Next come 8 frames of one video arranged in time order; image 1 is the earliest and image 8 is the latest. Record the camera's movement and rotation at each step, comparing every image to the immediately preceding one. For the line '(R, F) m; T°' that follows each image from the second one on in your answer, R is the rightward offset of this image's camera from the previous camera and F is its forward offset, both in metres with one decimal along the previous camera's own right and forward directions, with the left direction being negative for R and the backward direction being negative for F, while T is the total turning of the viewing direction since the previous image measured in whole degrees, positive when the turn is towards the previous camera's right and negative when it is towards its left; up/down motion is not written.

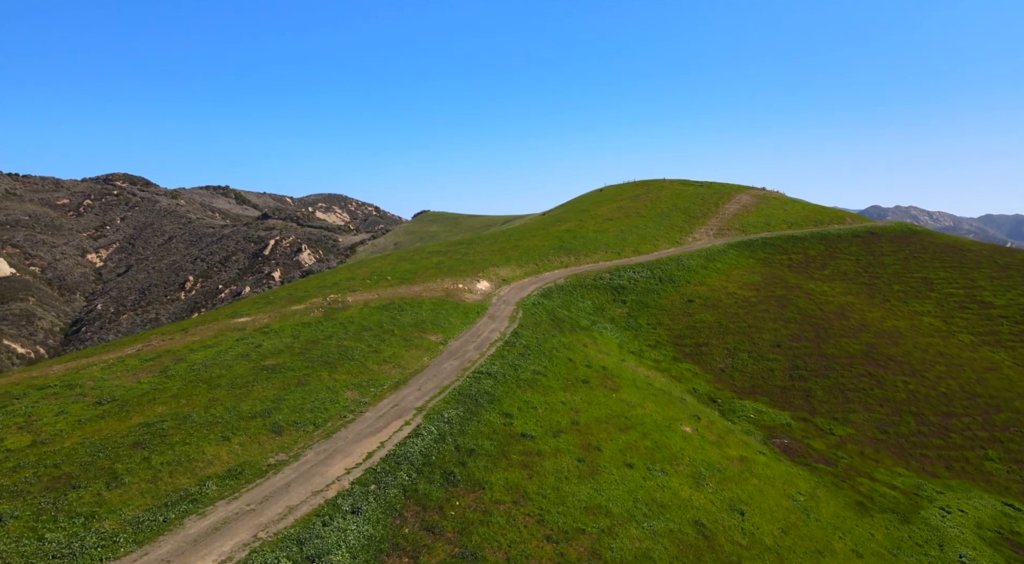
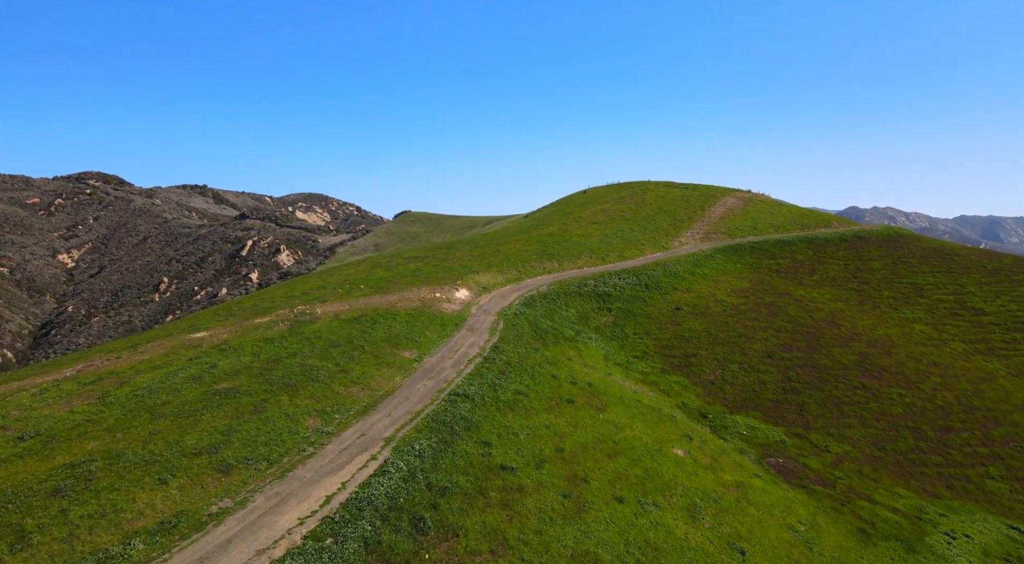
(+0.2, +3.2) m; +1°
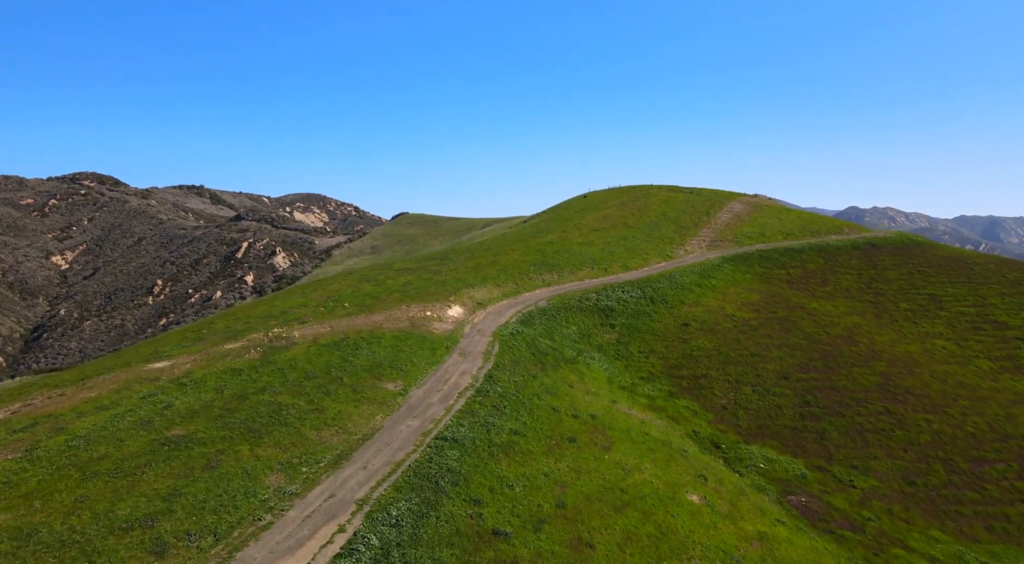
(+0.2, +4.5) m; 0°
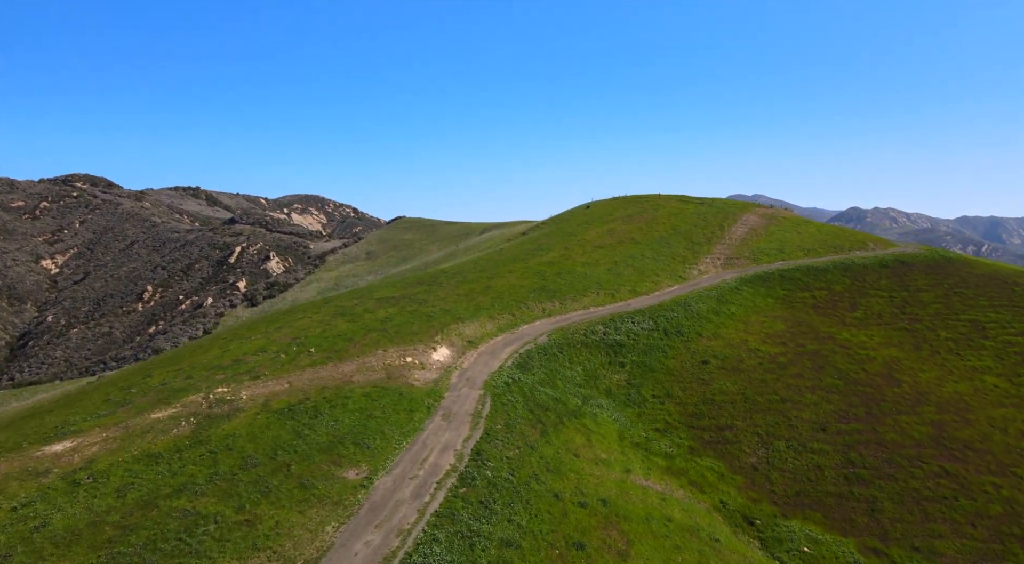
(+0.4, +8.3) m; 0°
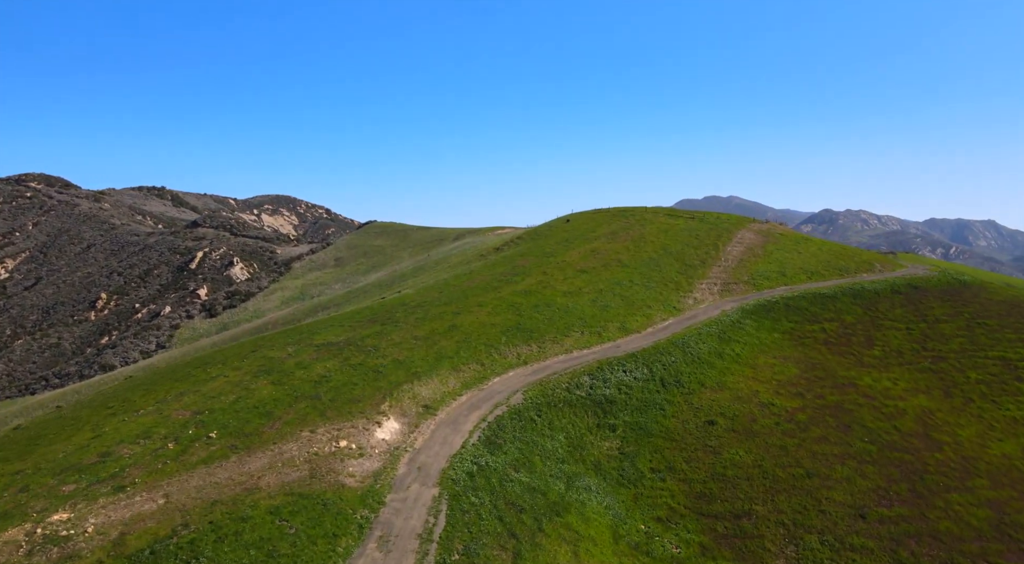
(+0.6, +10.8) m; +2°
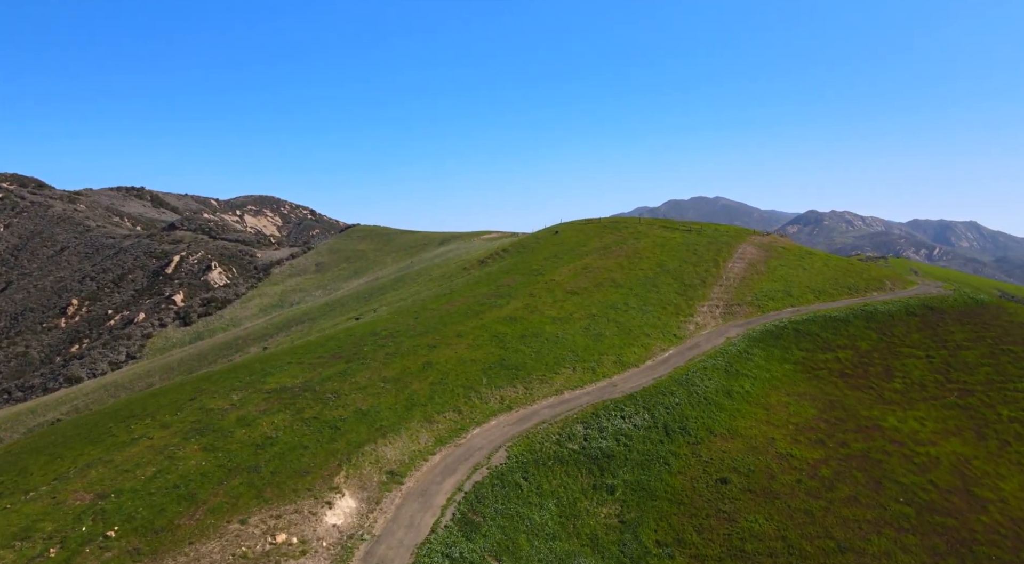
(+0.3, +7.1) m; +1°
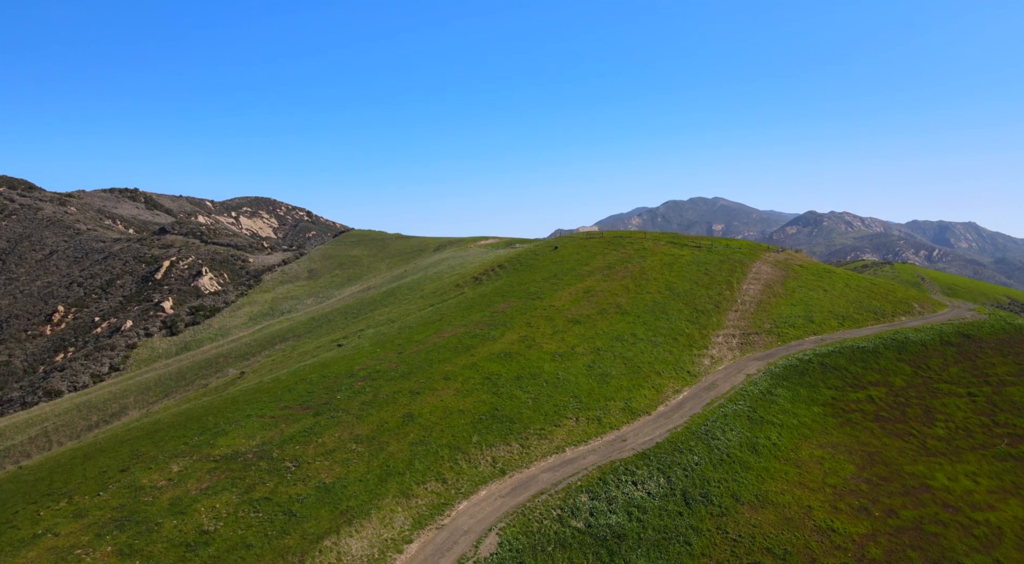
(+0.3, +7.0) m; 0°
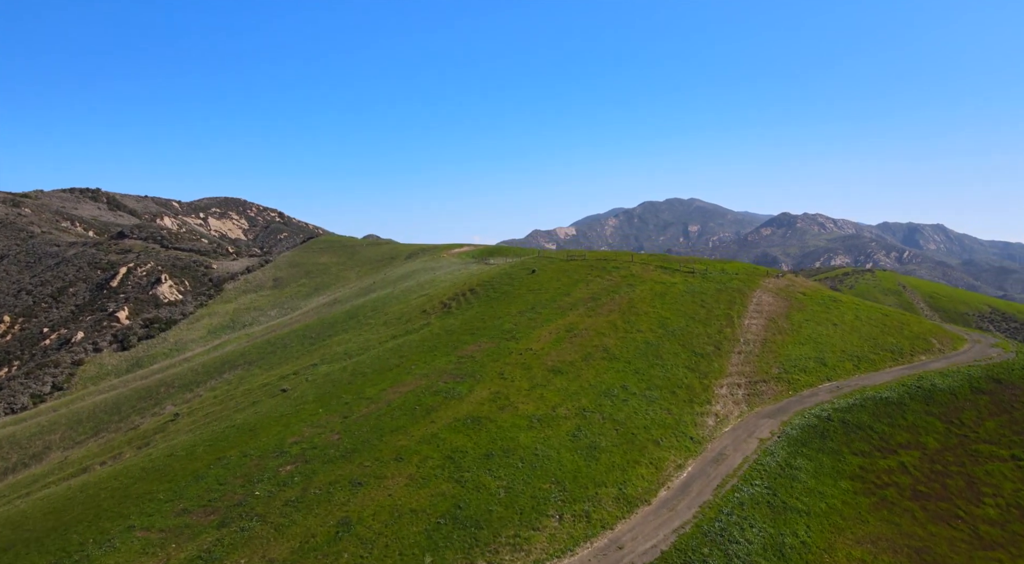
(+0.6, +10.0) m; +2°
